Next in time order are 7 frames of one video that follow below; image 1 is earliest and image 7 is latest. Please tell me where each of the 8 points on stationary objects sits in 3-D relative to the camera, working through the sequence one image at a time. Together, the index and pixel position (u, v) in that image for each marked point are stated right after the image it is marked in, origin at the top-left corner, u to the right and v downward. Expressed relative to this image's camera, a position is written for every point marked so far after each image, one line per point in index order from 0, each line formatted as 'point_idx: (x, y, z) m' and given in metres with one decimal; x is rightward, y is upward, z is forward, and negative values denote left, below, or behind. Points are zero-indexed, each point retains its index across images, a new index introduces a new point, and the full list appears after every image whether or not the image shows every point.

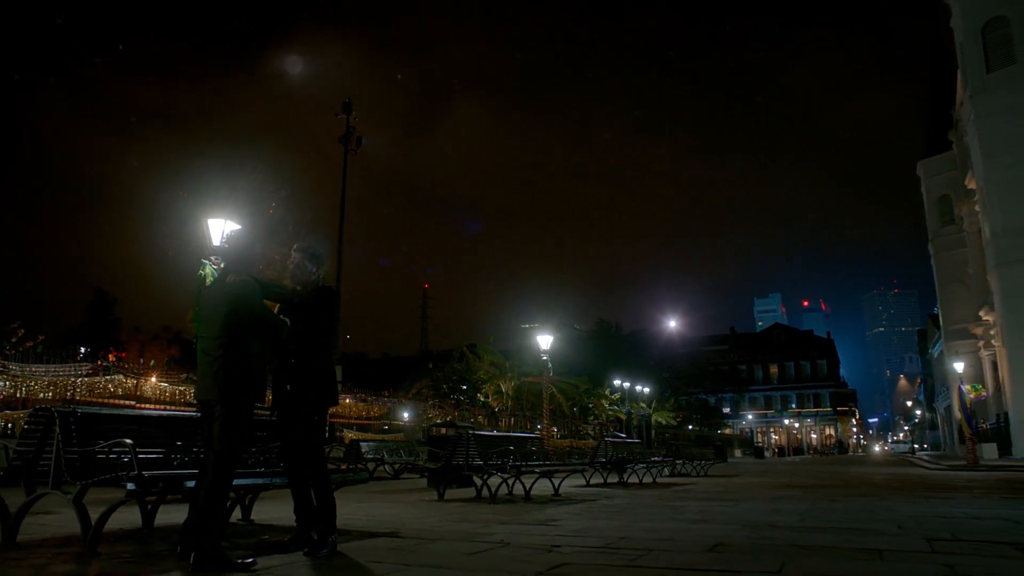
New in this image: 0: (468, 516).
0: (-0.3, -1.7, +5.5) m
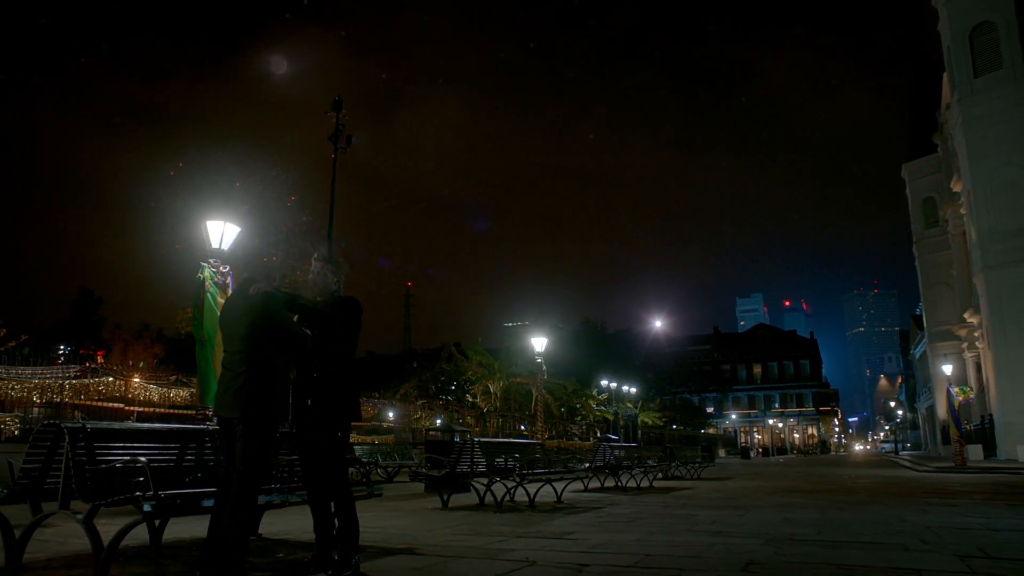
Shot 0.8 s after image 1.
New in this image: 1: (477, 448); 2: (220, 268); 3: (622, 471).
0: (-0.2, -1.8, +5.4) m
1: (-0.4, -1.8, +8.0) m
2: (-2.8, +0.2, +7.1) m
3: (+1.9, -3.1, +12.3) m
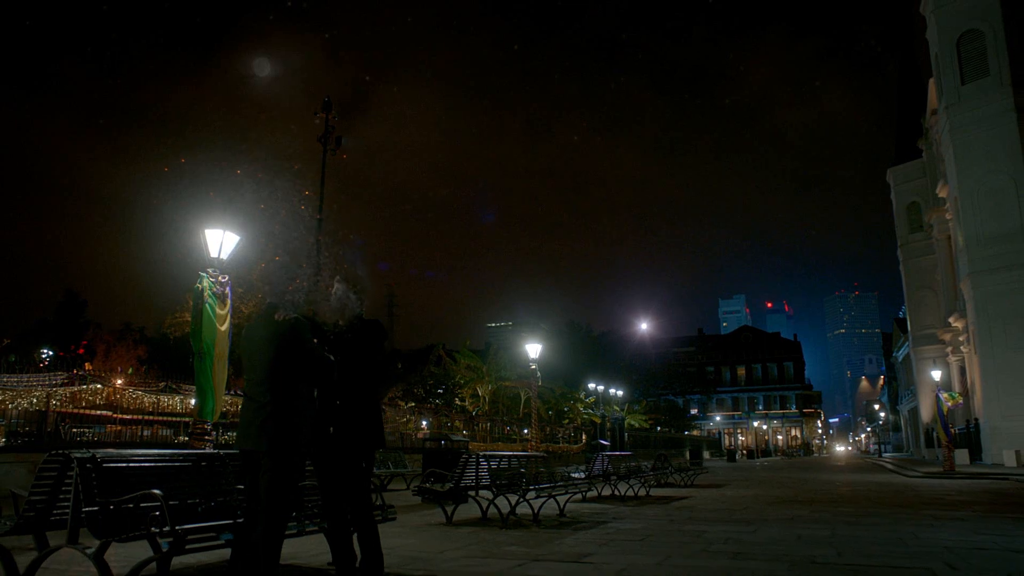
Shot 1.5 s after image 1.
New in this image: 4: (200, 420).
0: (-0.1, -1.9, +5.3) m
1: (-0.3, -1.9, +7.8) m
2: (-2.8, +0.1, +6.9) m
3: (+1.8, -3.2, +12.2) m
4: (-2.7, -1.1, +6.4) m
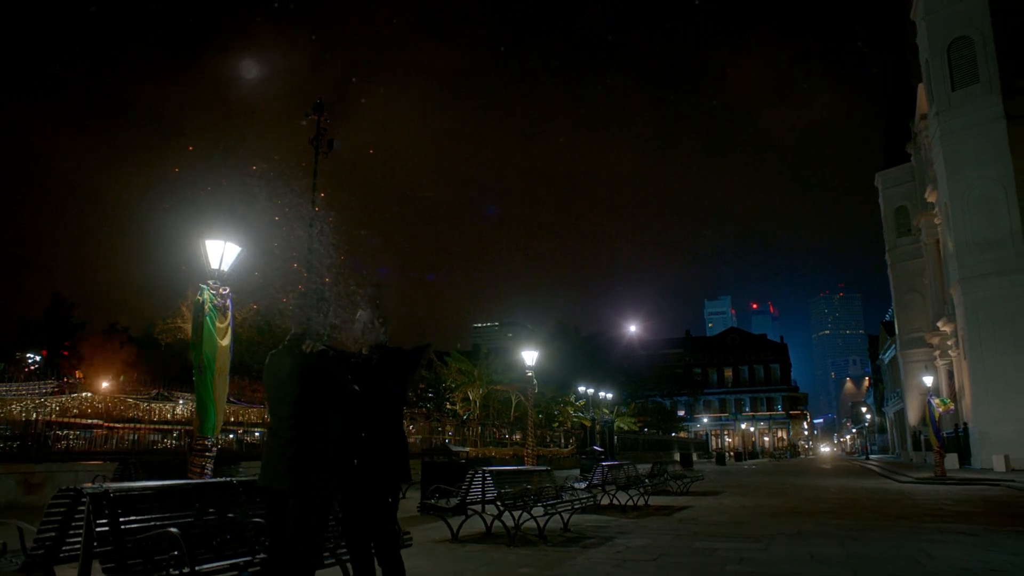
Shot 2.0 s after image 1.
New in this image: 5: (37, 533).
0: (-0.1, -2.0, +5.1) m
1: (-0.3, -2.0, +7.7) m
2: (-2.7, 0.0, +6.8) m
3: (+1.8, -3.3, +12.1) m
4: (-2.6, -1.3, +6.2) m
5: (-2.0, -1.0, +3.1) m
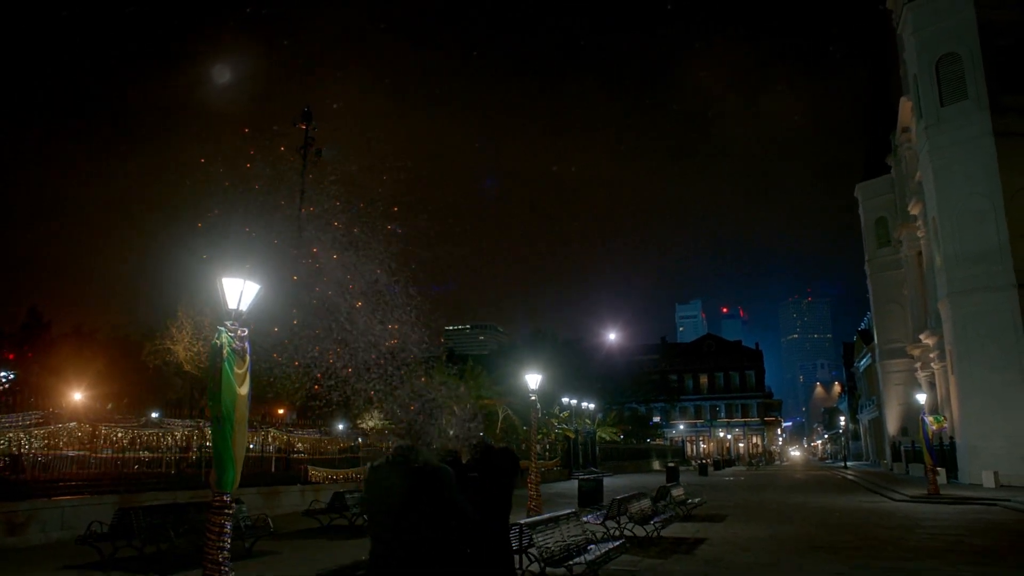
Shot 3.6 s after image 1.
0: (+0.3, -2.3, +4.7) m
1: (0.0, -2.3, +7.2) m
2: (-2.4, -0.4, +6.2) m
3: (+1.9, -3.7, +11.7) m
4: (-2.3, -1.6, +5.7) m
5: (-1.5, -1.4, +2.6) m
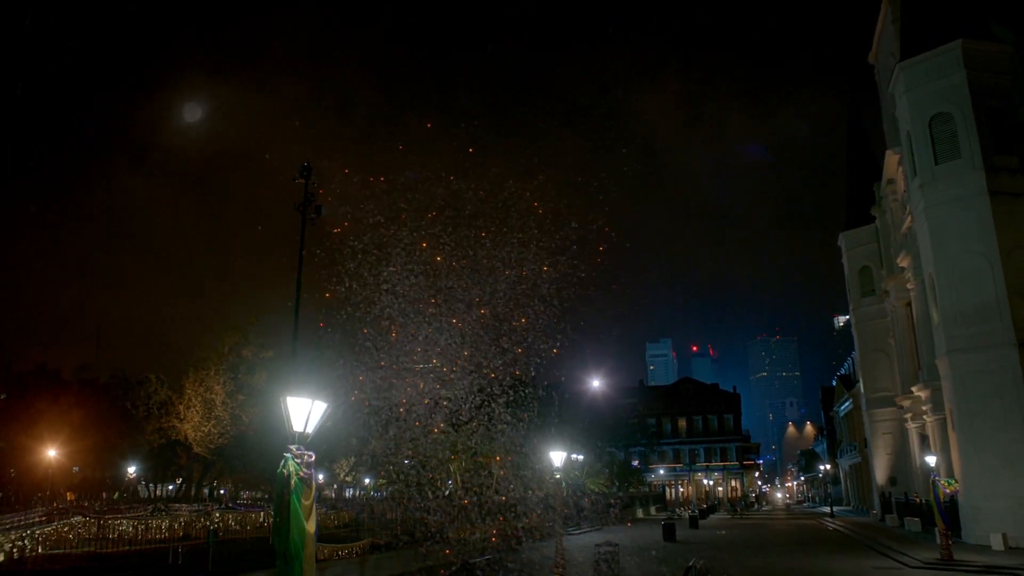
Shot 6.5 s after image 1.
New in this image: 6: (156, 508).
0: (+1.1, -3.2, +4.1) m
1: (+0.7, -3.3, +6.6) m
2: (-1.6, -1.3, +5.6) m
3: (+2.4, -5.0, +11.0) m
4: (-1.6, -2.5, +5.0) m
5: (-0.7, -2.1, +1.9) m
6: (-7.7, -4.8, +15.8) m
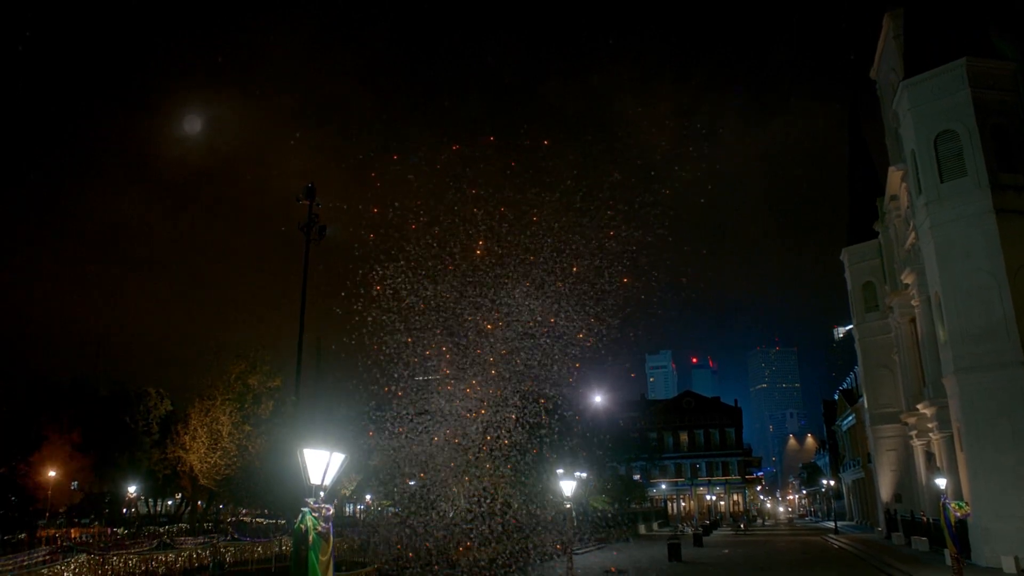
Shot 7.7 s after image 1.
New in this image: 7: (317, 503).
0: (+1.3, -3.5, +3.8) m
1: (+0.9, -3.7, +6.4) m
2: (-1.5, -1.6, +5.4) m
3: (+2.6, -5.4, +10.8) m
4: (-1.4, -2.8, +4.8) m
5: (-0.5, -2.3, +1.8) m
6: (-7.5, -5.3, +15.5) m
7: (-1.5, -1.5, +5.4) m
